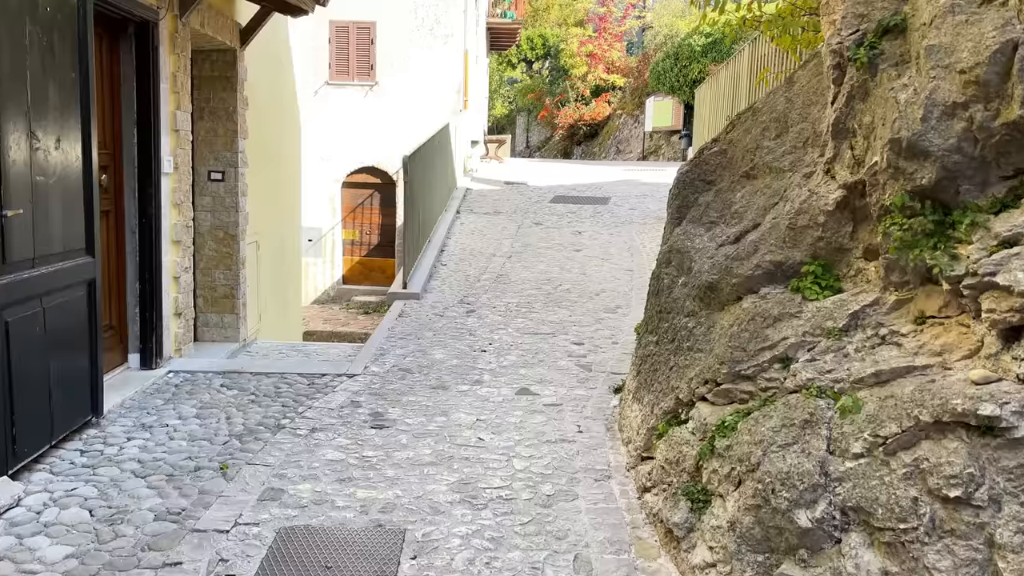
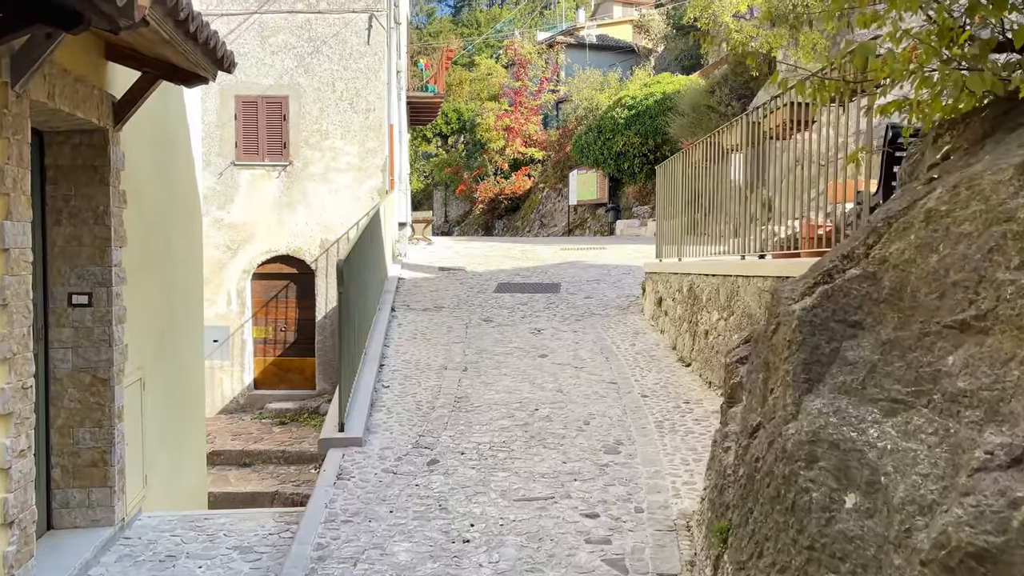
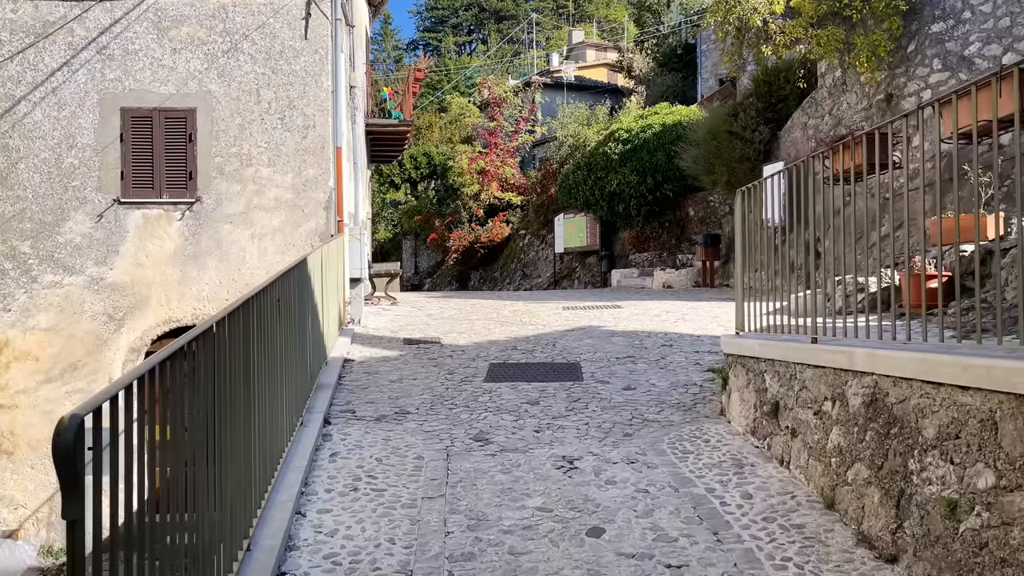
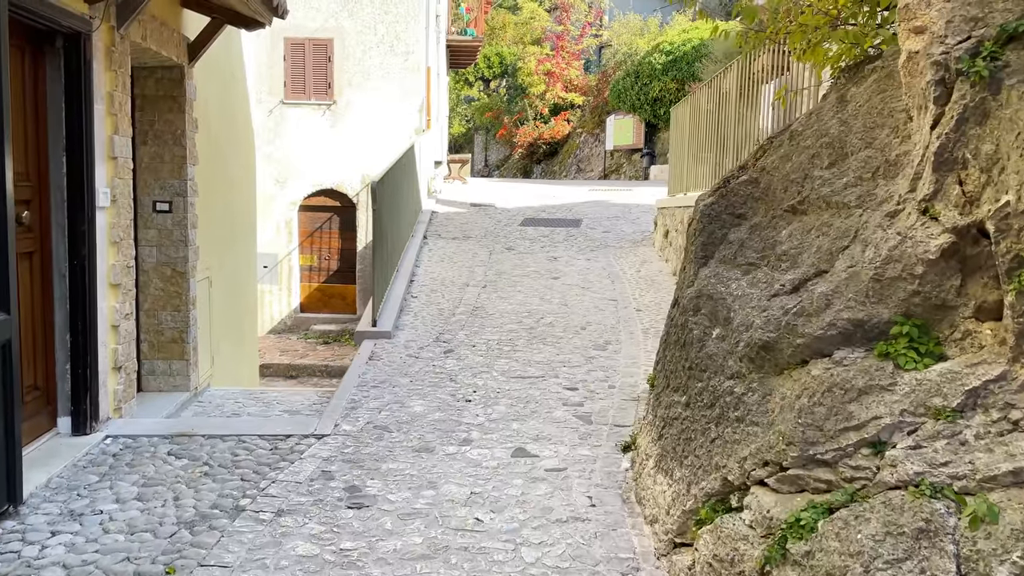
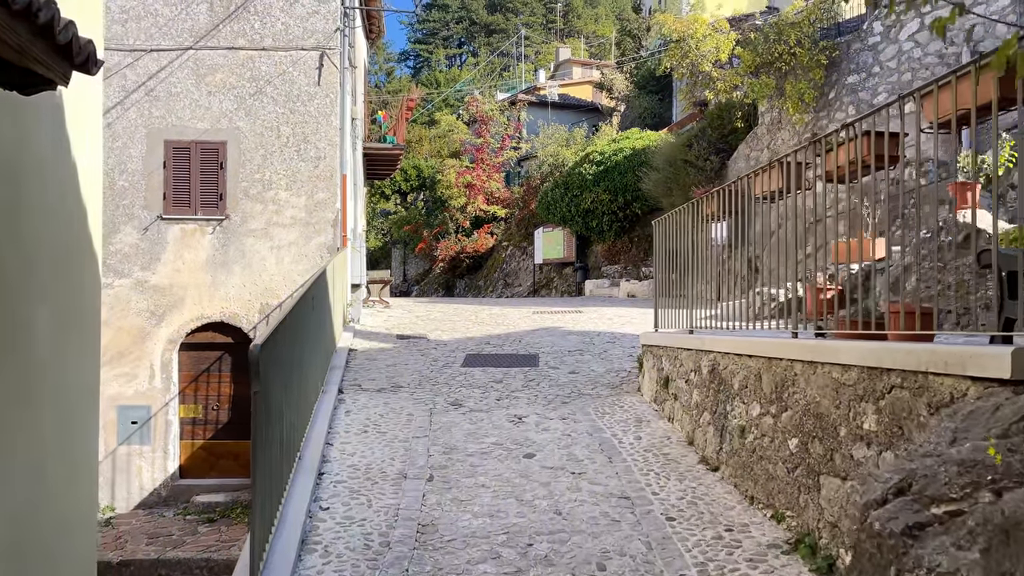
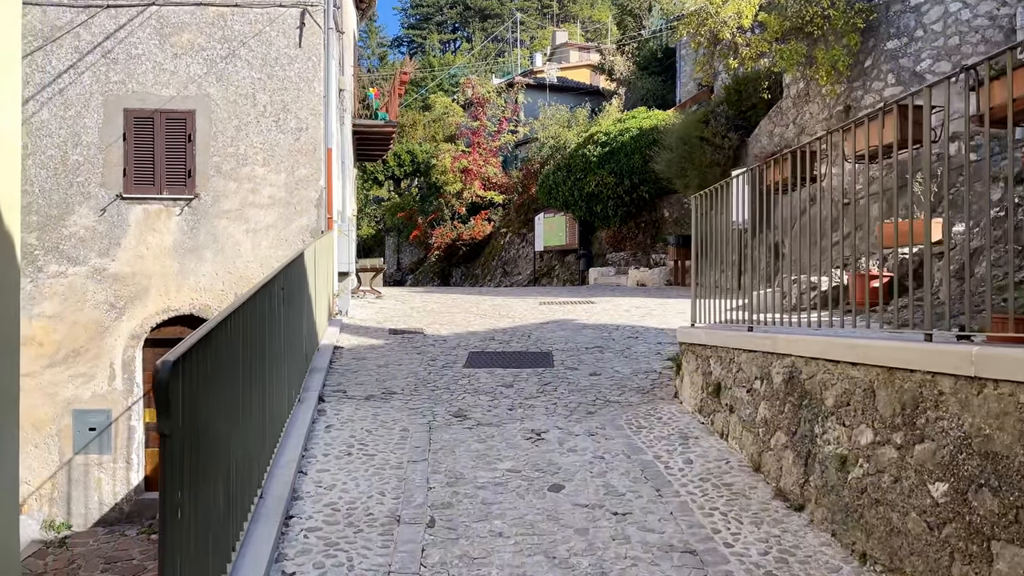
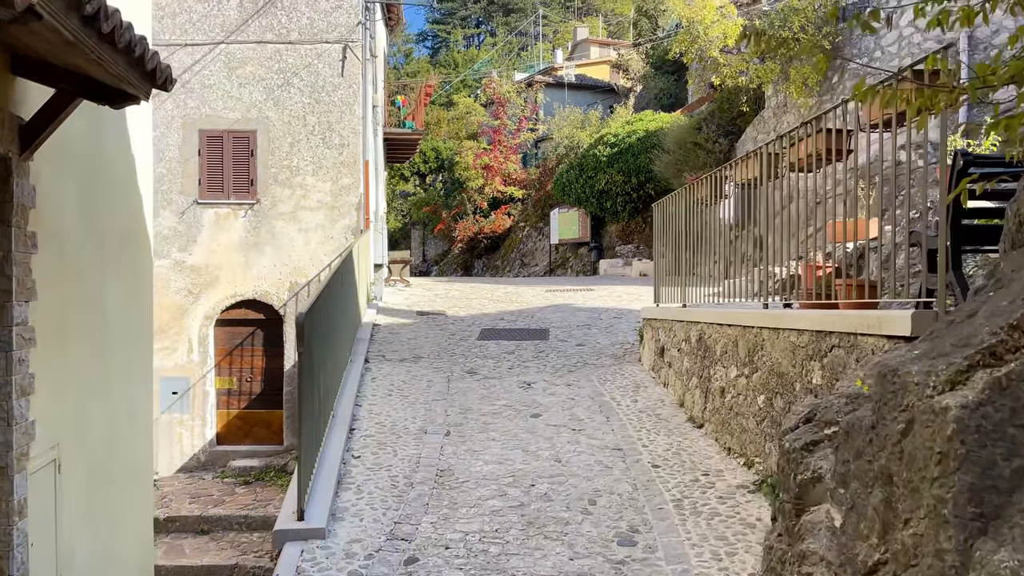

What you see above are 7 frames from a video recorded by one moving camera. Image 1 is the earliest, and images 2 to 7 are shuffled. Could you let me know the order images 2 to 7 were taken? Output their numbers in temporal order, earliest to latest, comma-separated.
4, 2, 7, 5, 6, 3
